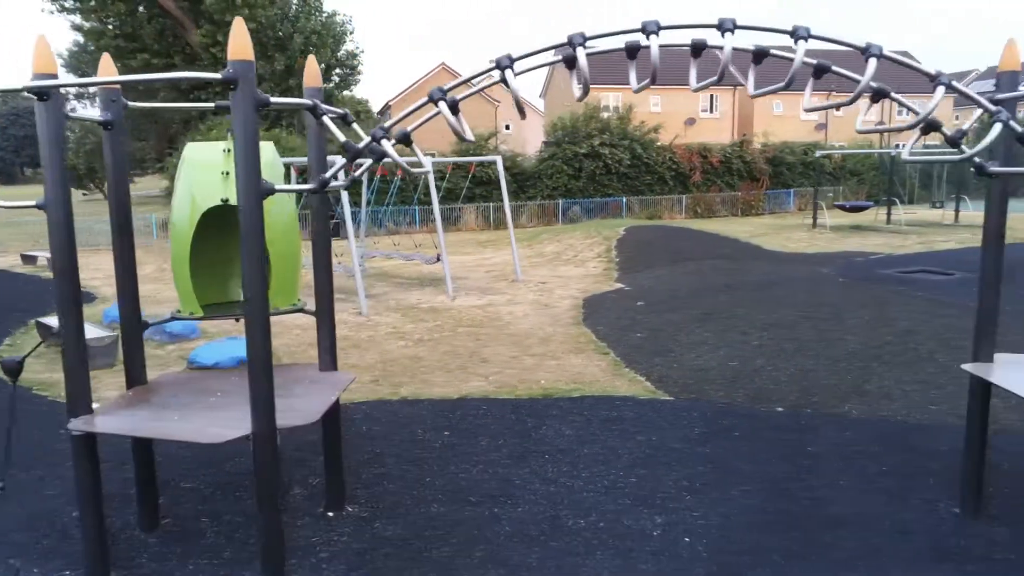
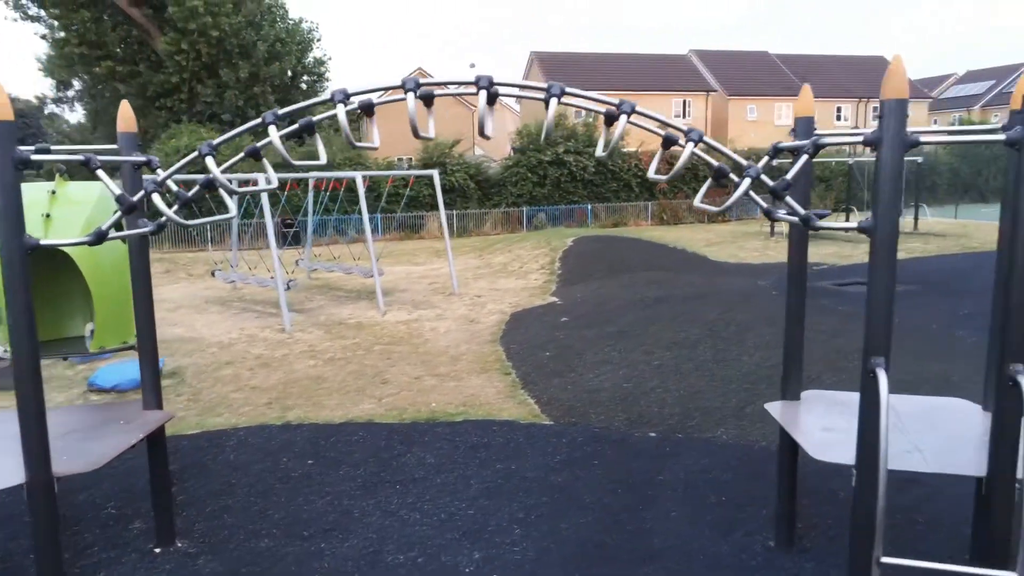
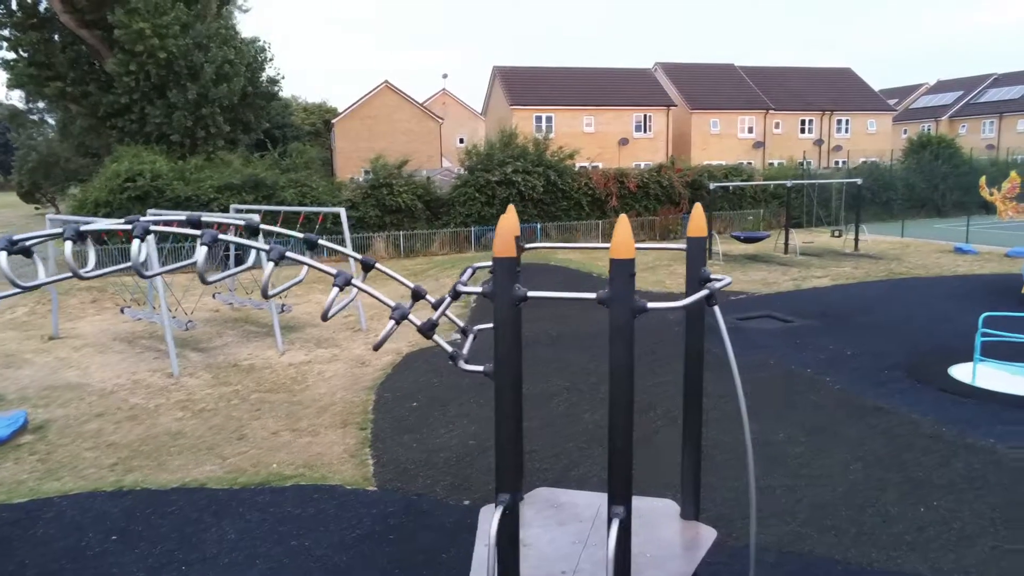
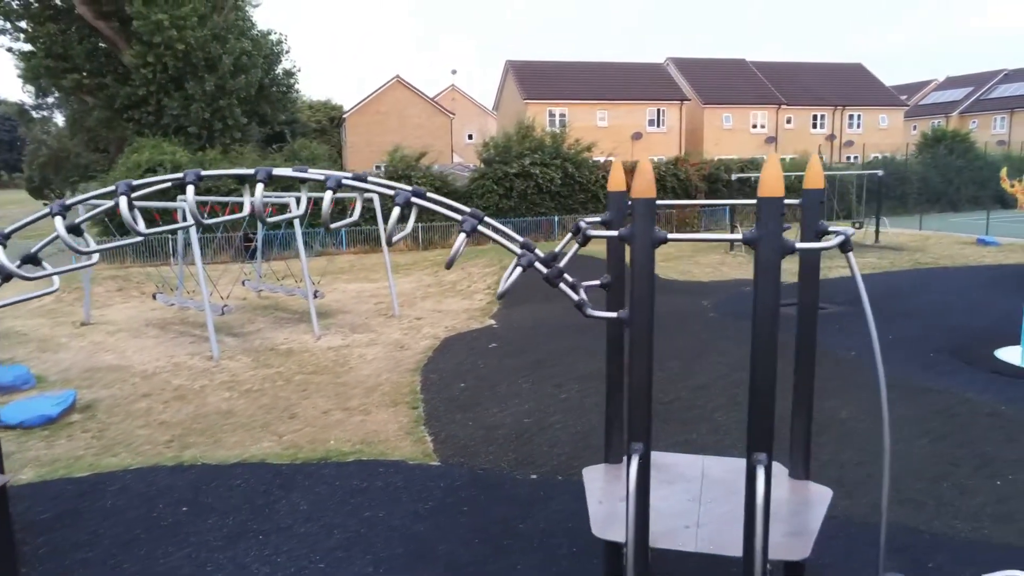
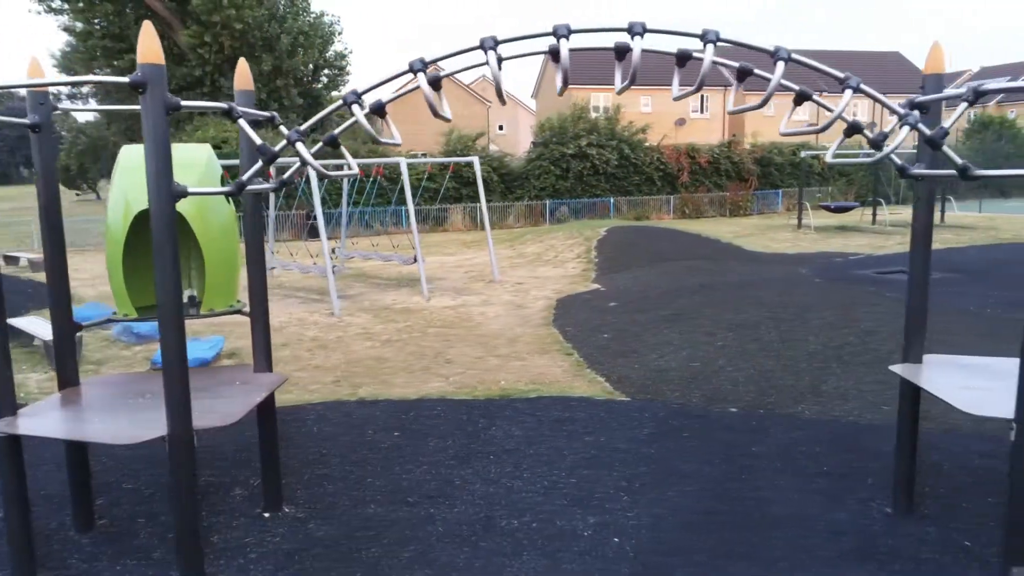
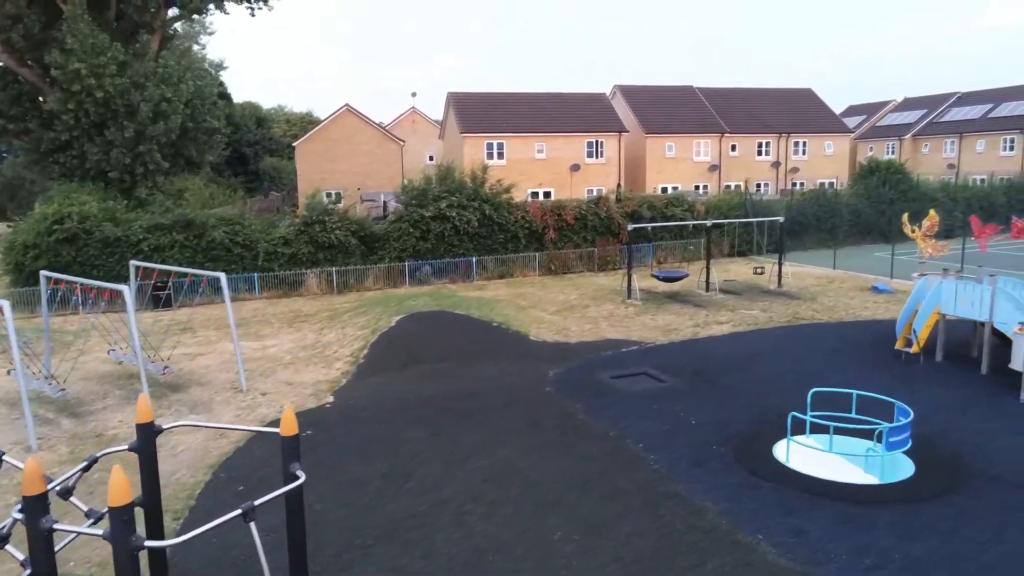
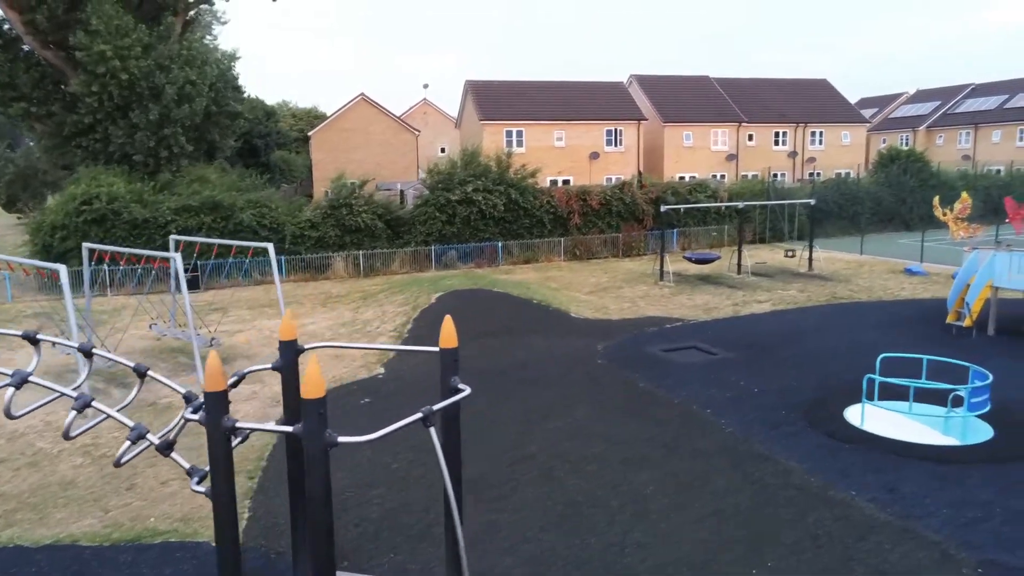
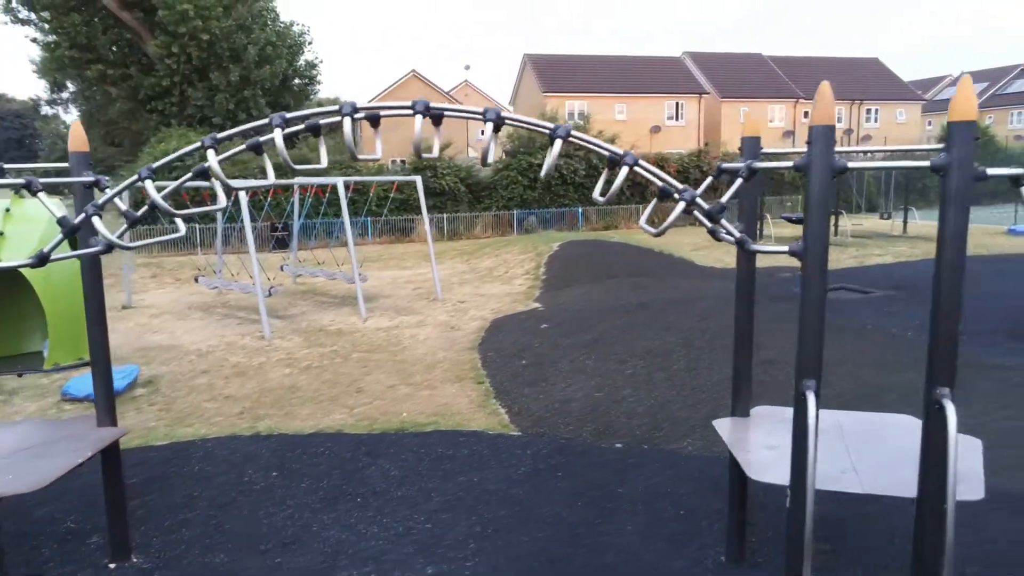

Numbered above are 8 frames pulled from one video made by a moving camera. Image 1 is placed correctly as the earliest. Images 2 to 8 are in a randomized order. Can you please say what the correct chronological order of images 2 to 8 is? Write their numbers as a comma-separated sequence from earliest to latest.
5, 2, 8, 4, 3, 7, 6
